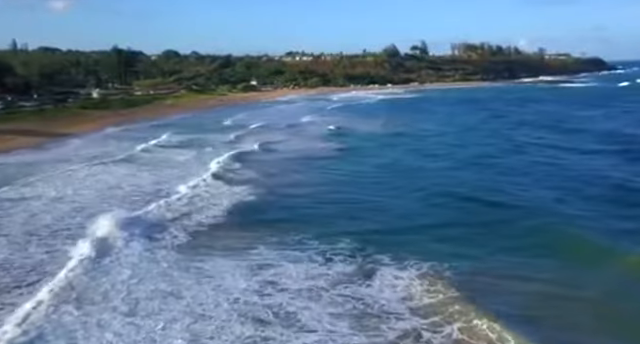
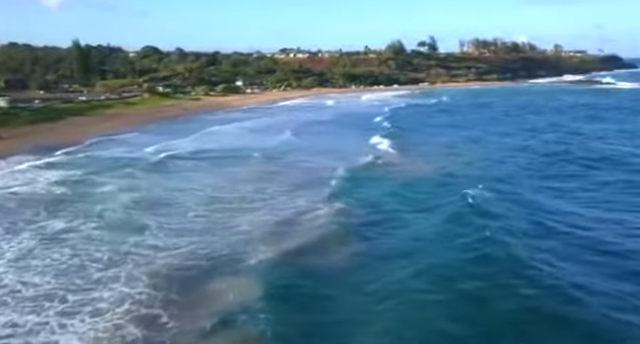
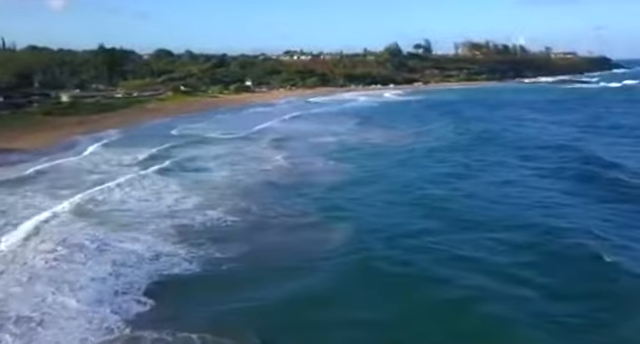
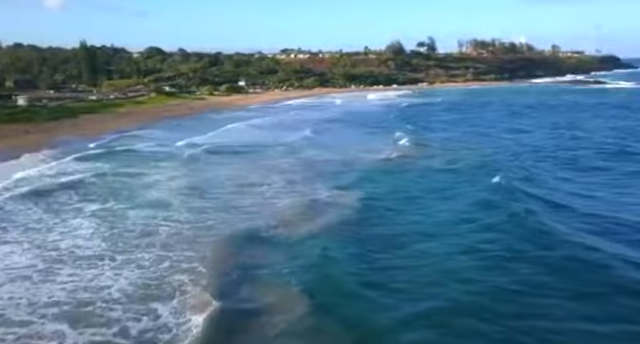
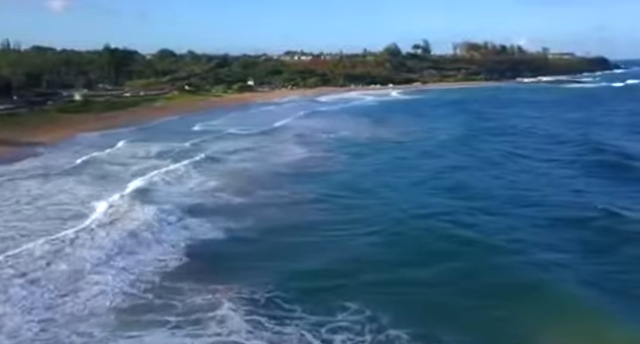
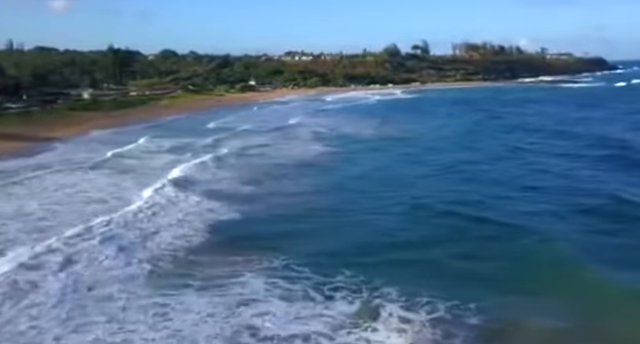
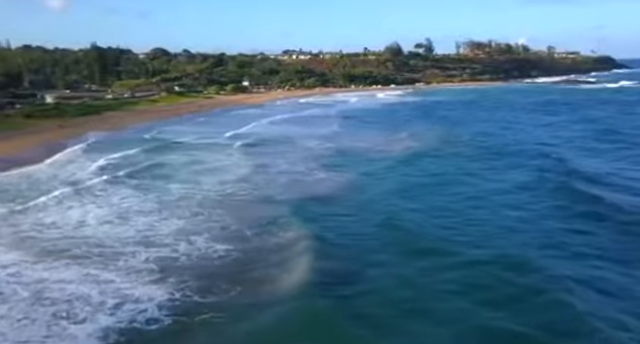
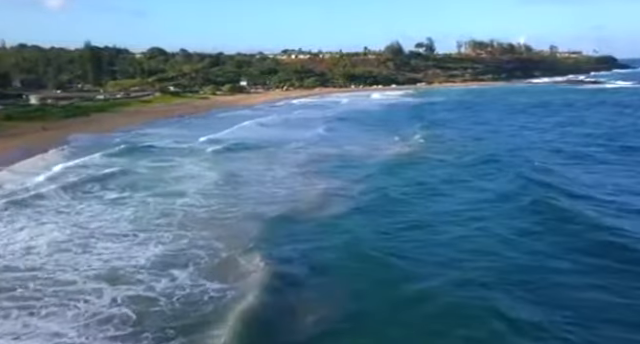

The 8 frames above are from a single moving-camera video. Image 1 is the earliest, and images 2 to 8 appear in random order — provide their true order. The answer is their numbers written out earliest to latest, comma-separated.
6, 5, 3, 7, 8, 4, 2
